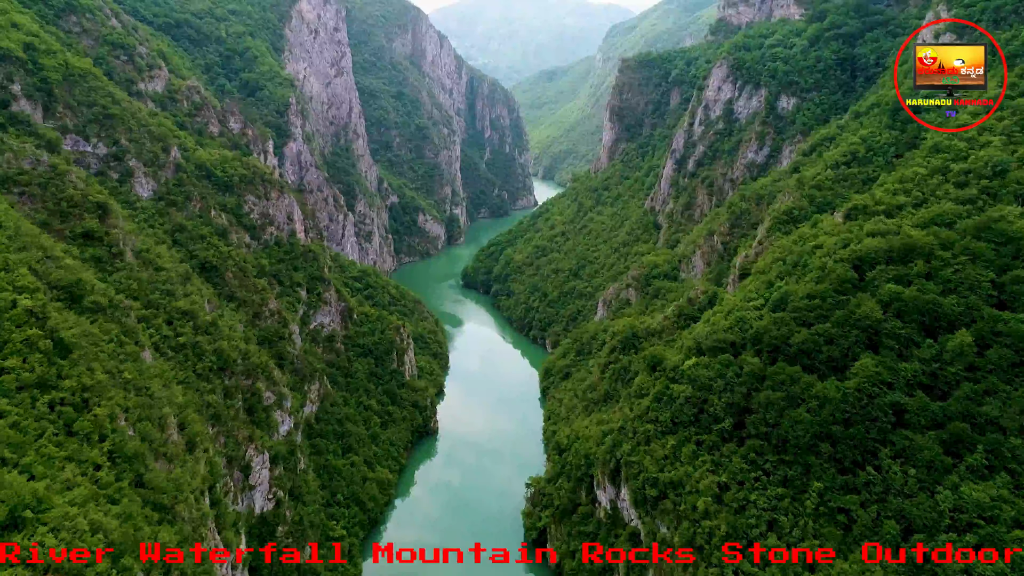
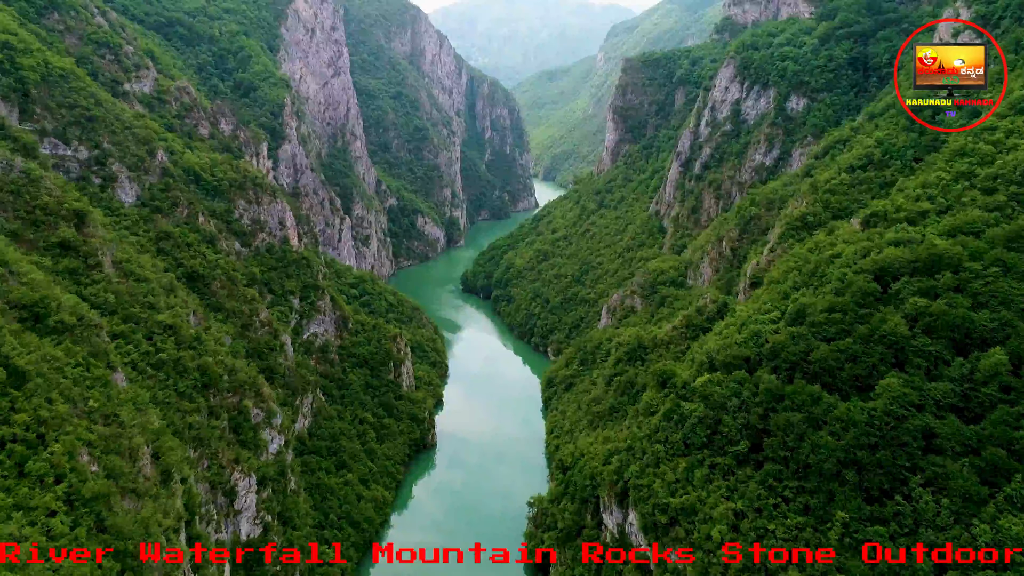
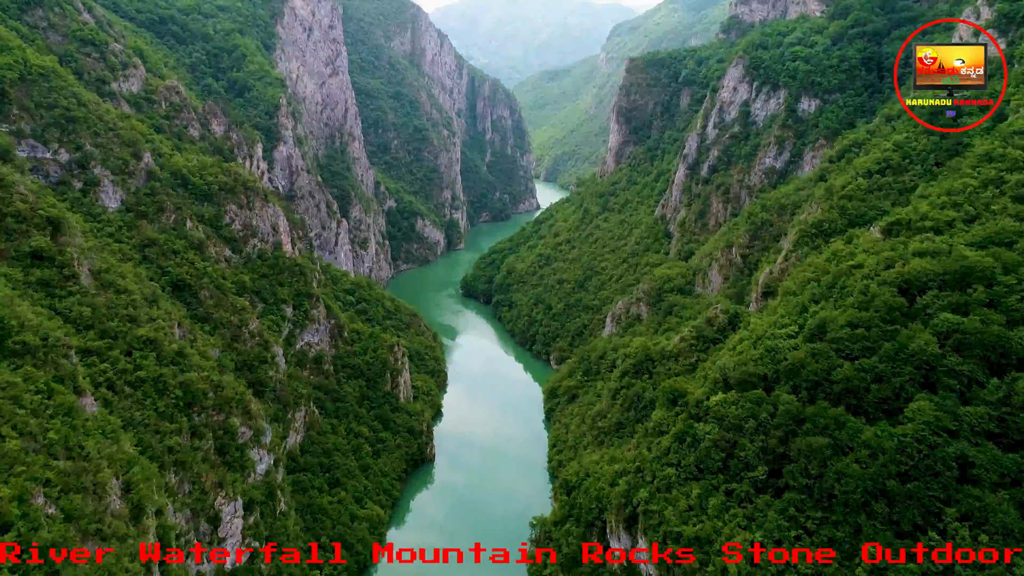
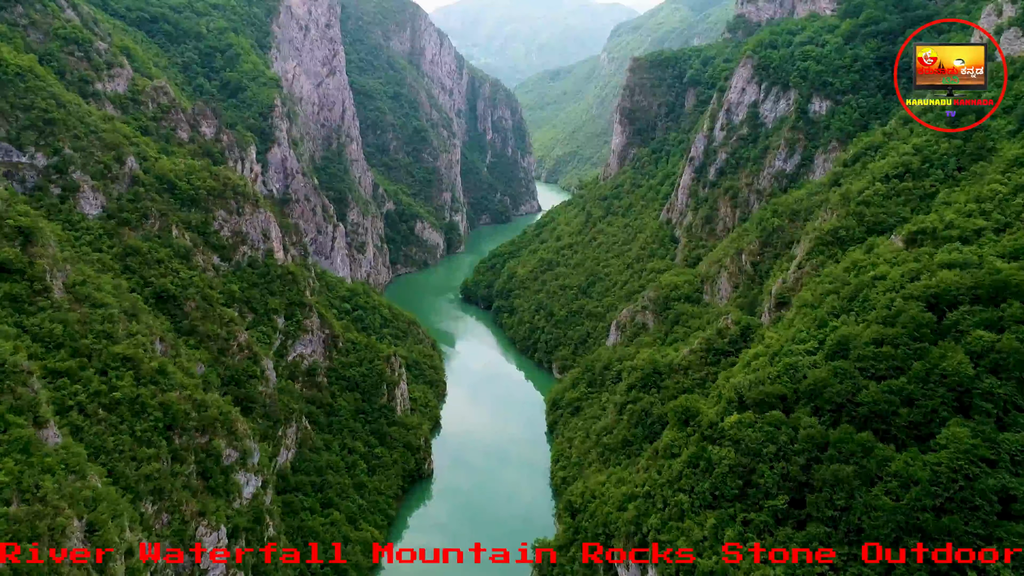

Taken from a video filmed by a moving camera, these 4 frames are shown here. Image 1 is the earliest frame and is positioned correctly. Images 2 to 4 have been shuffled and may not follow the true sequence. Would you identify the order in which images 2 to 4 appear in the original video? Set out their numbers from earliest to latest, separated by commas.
2, 3, 4
